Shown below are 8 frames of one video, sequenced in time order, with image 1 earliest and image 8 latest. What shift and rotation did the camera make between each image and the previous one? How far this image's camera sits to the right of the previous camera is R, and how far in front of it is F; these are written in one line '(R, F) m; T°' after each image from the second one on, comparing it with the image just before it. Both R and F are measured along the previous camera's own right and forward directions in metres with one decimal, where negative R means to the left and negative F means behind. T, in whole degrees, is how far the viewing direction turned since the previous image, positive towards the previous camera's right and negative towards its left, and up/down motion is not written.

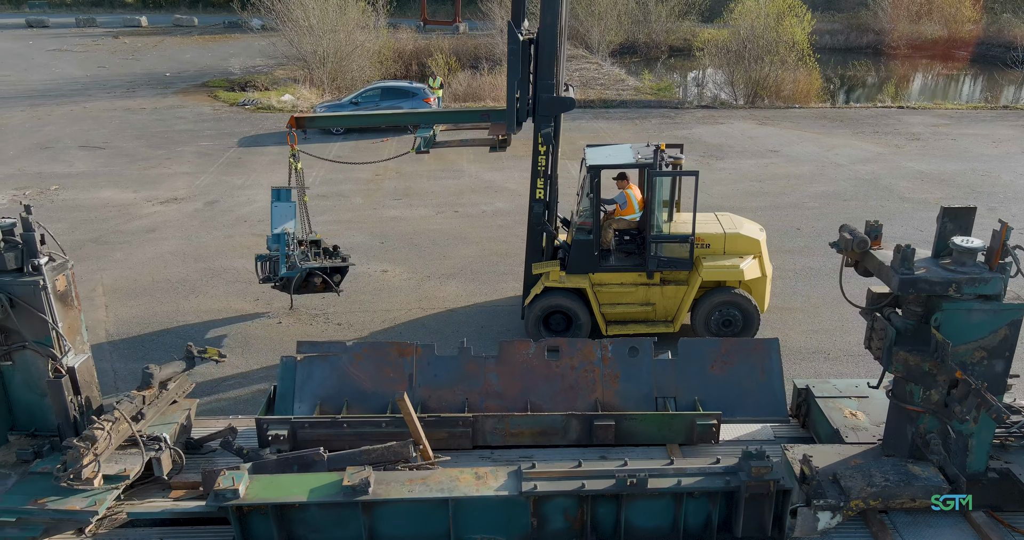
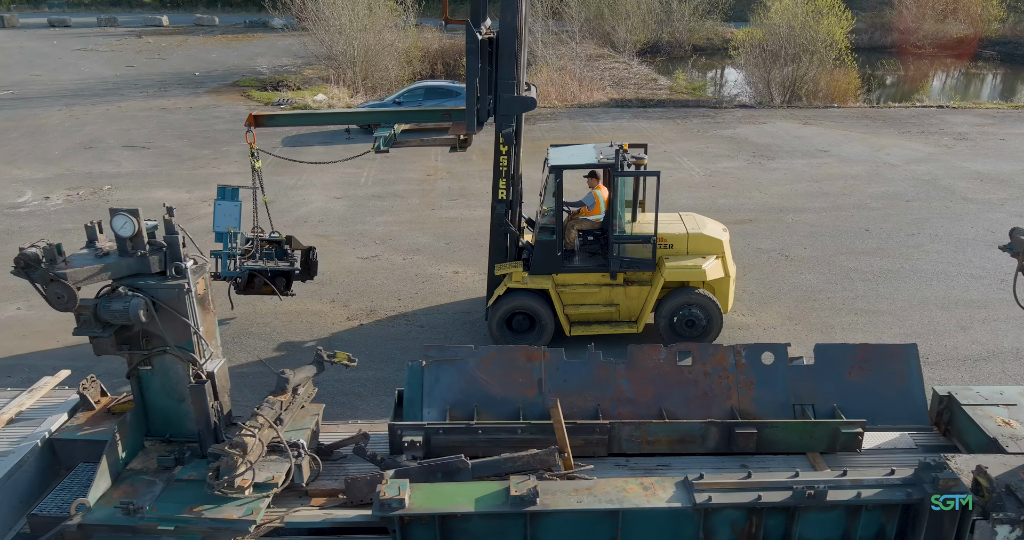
(-0.9, +0.1) m; -1°
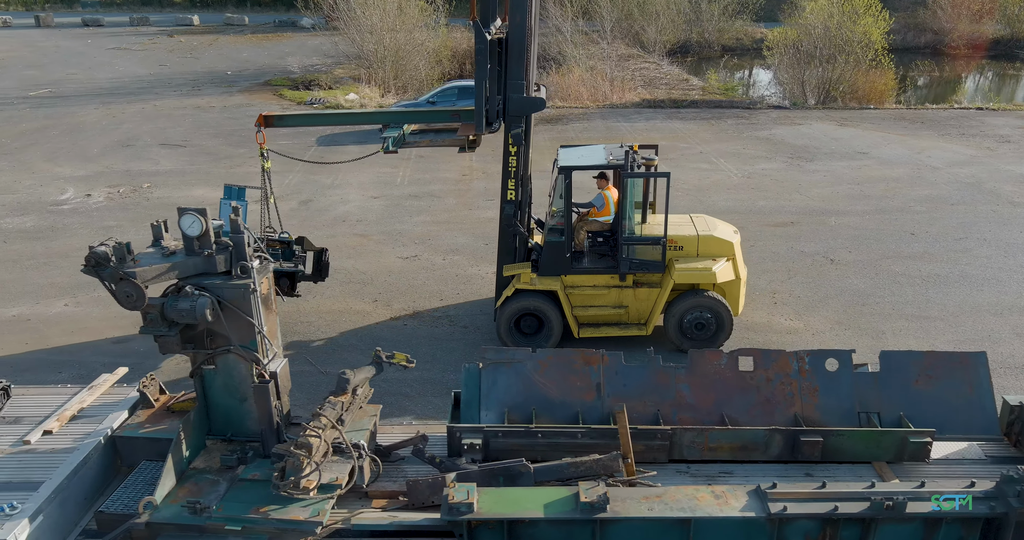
(-0.3, 0.0) m; -2°
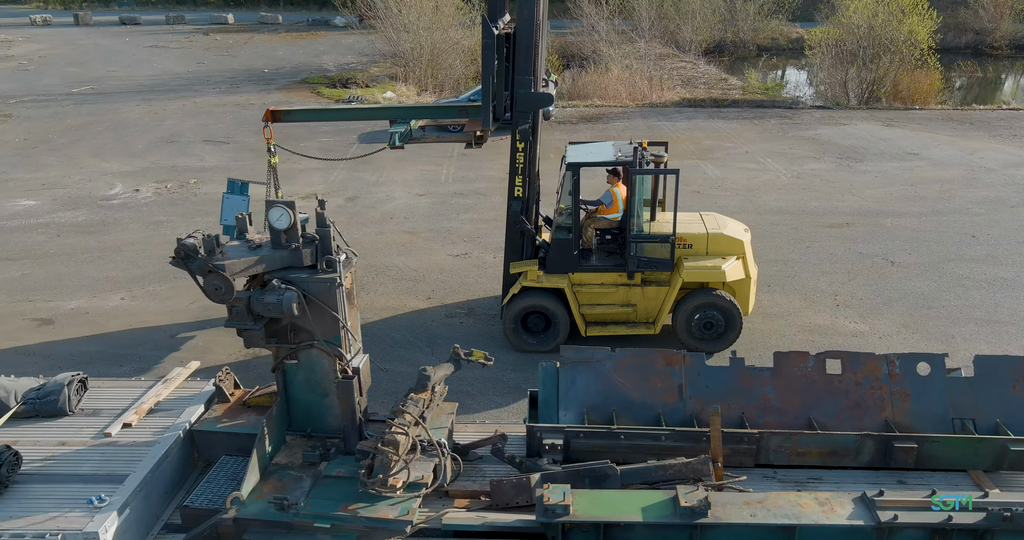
(-0.4, +0.1) m; -2°
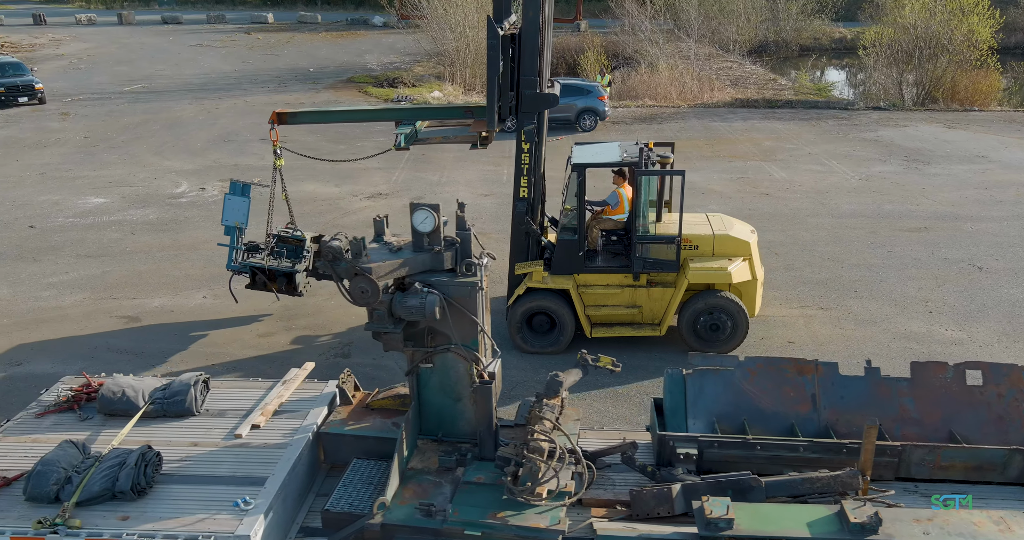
(-0.7, +0.1) m; -2°
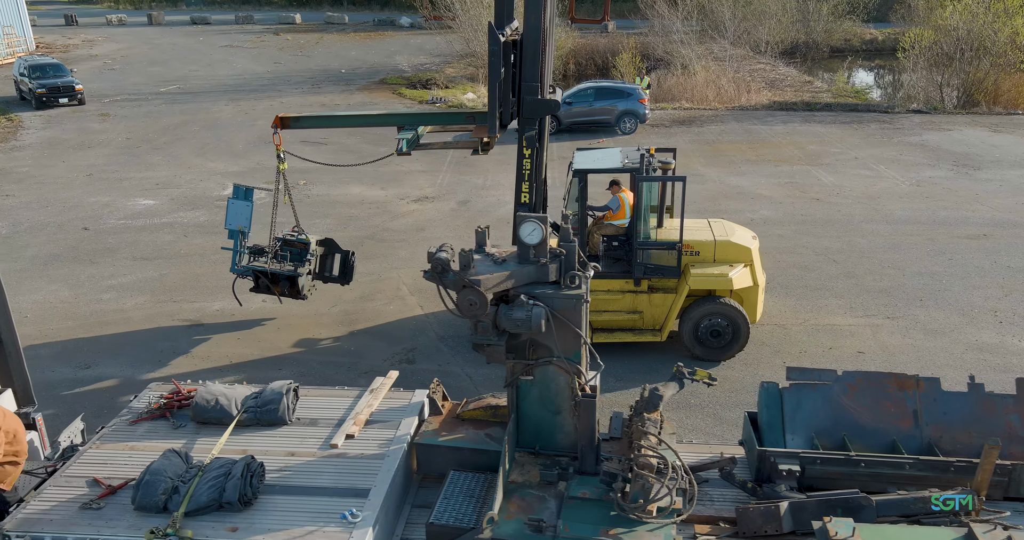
(-0.5, 0.0) m; -1°
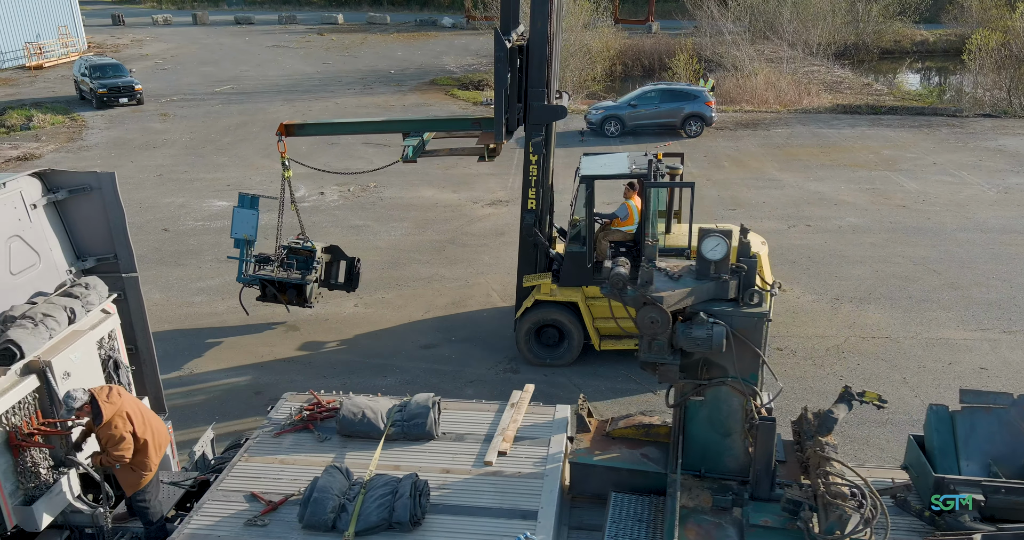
(-0.9, +0.2) m; -2°
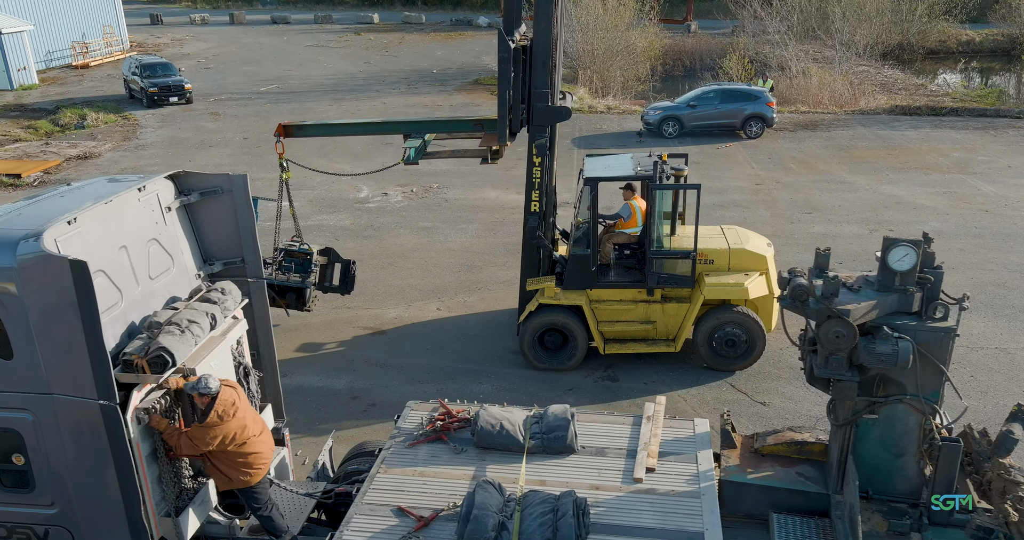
(-0.8, +0.2) m; -2°
